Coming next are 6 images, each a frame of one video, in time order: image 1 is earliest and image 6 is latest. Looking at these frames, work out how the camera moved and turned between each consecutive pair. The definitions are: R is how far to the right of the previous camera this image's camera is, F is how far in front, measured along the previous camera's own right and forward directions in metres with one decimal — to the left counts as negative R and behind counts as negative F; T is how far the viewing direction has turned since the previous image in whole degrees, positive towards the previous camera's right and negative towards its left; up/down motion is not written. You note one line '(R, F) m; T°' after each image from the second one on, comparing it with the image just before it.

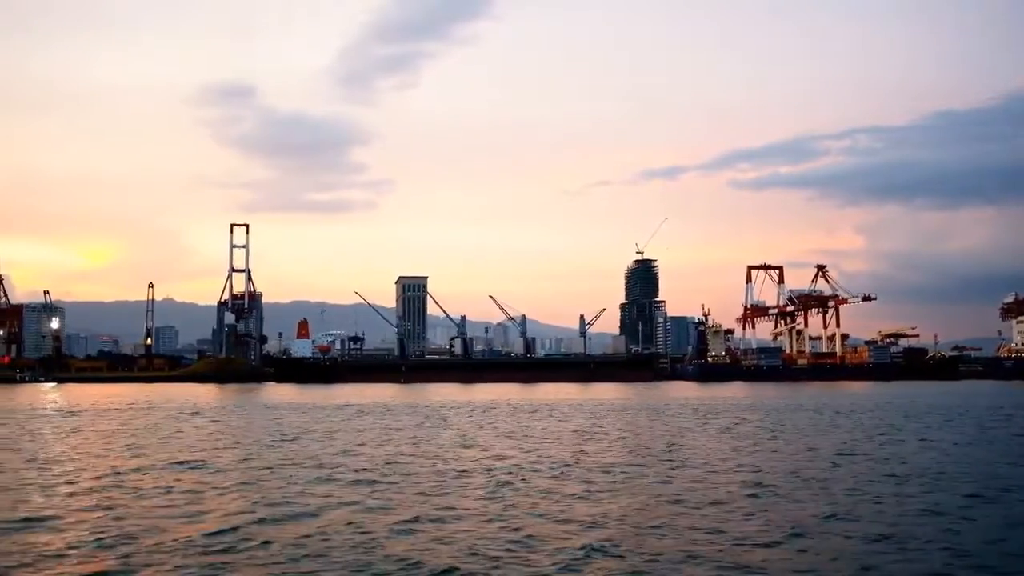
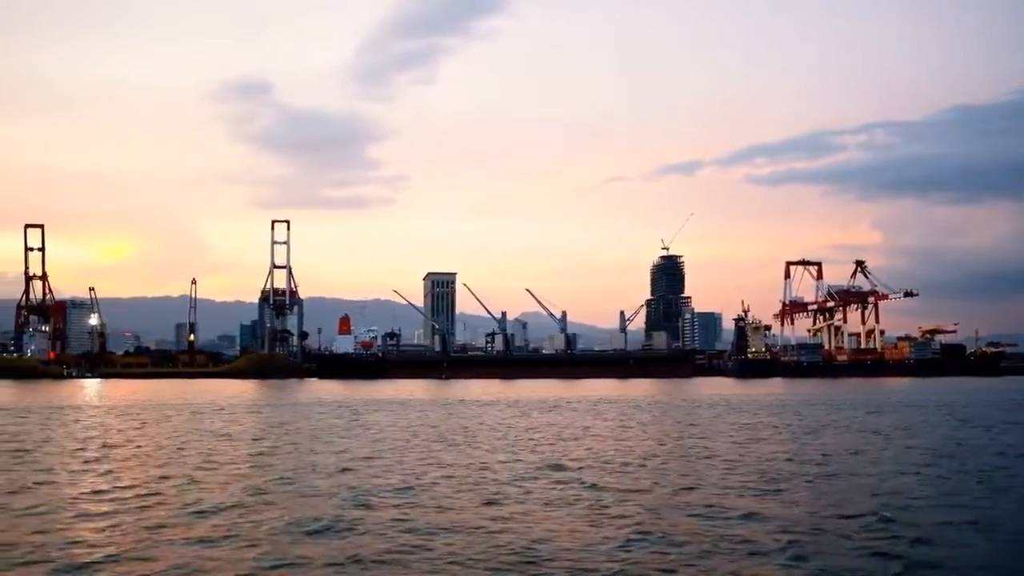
(-1.6, 0.0) m; -1°
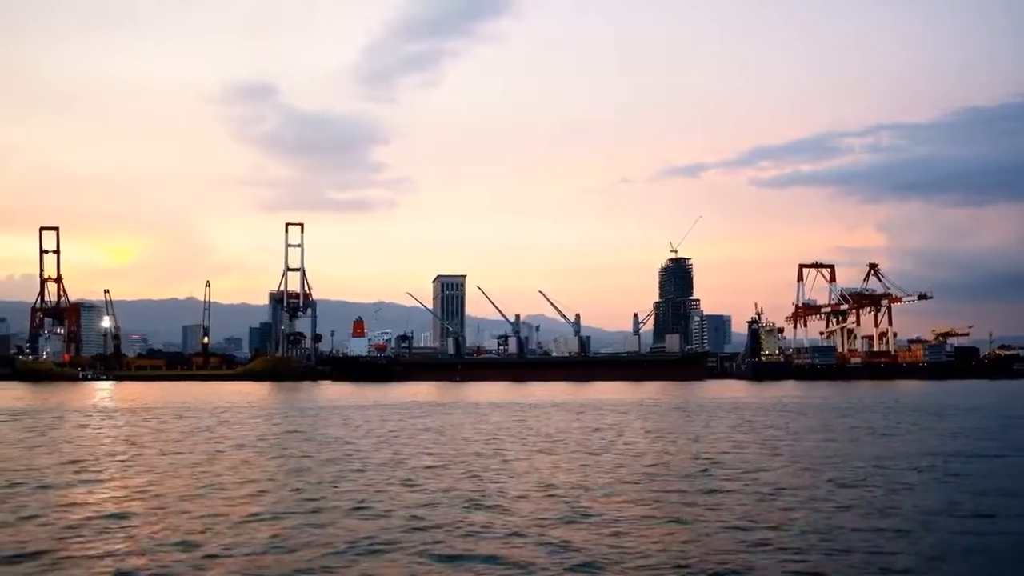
(-0.5, 0.0) m; 0°
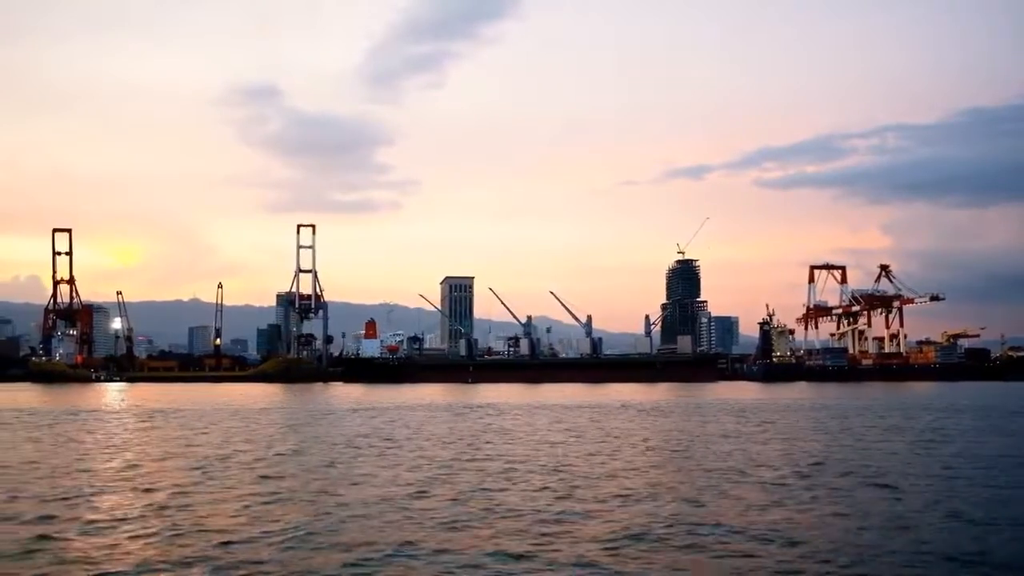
(-0.5, 0.0) m; 0°
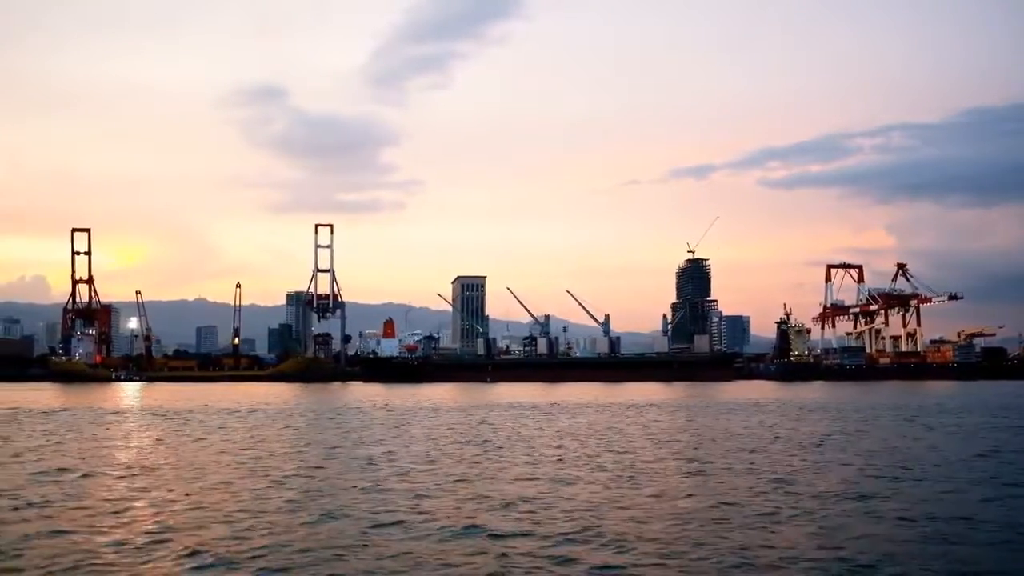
(-0.8, 0.0) m; 0°
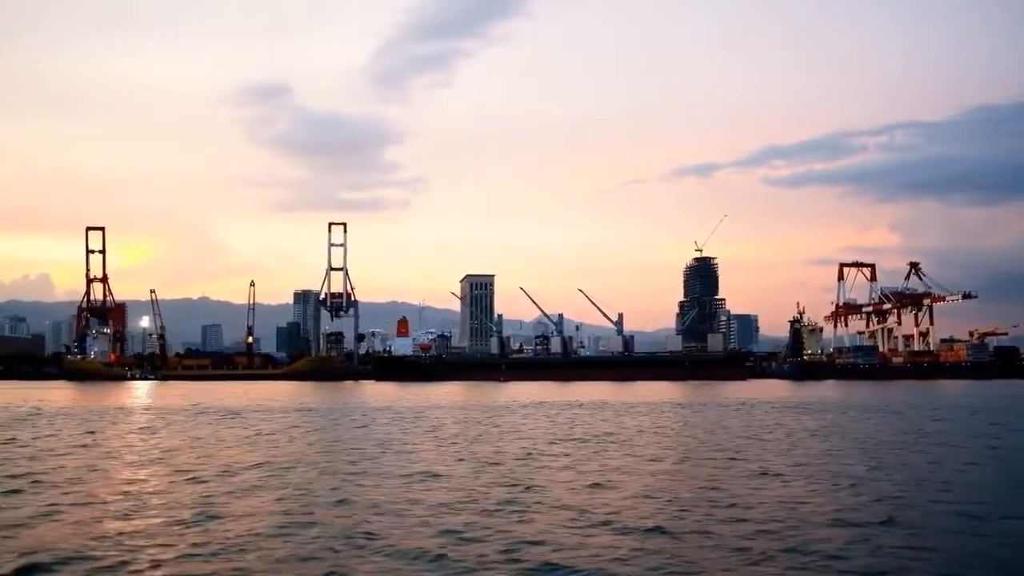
(-0.6, 0.0) m; 0°
